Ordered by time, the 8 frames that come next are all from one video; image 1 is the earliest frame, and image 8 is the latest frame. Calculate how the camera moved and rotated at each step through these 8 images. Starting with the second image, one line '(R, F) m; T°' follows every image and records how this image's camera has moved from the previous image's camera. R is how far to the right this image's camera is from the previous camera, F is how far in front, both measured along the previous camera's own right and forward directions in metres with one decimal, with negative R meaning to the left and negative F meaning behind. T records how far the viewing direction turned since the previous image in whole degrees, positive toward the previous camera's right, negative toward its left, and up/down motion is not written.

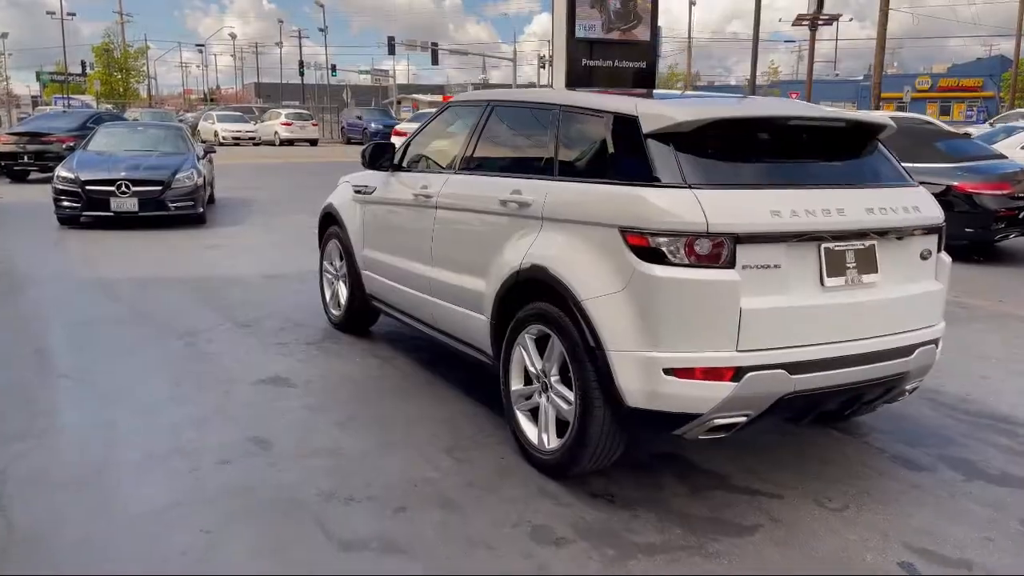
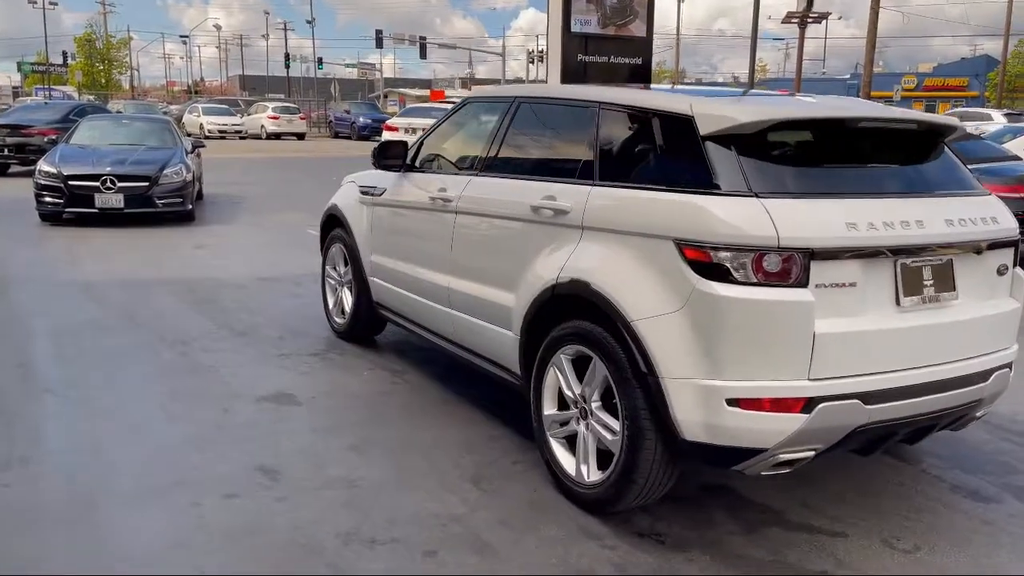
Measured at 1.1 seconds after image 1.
(-0.2, +0.4) m; +1°
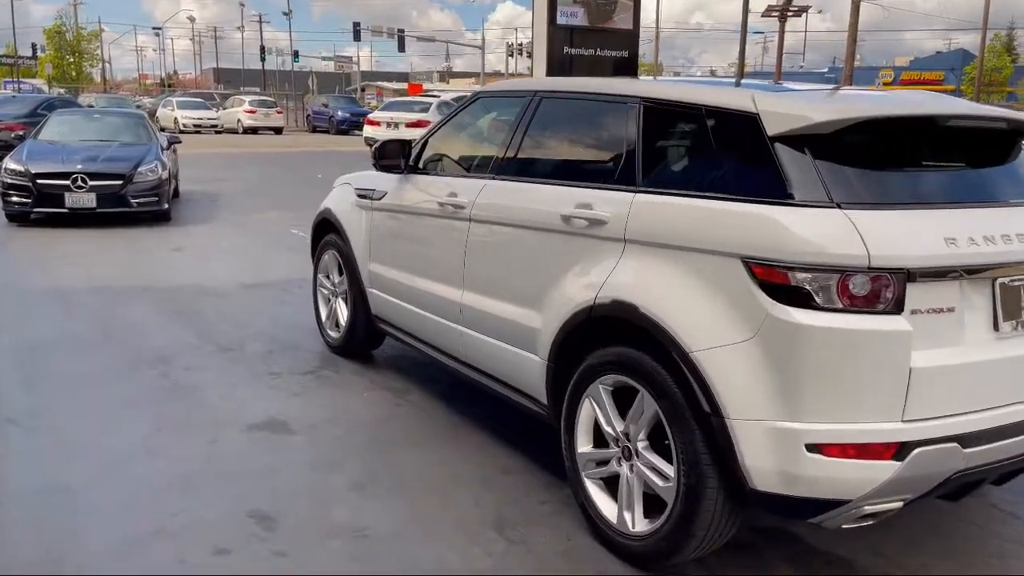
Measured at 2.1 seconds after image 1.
(-0.2, +0.5) m; +1°
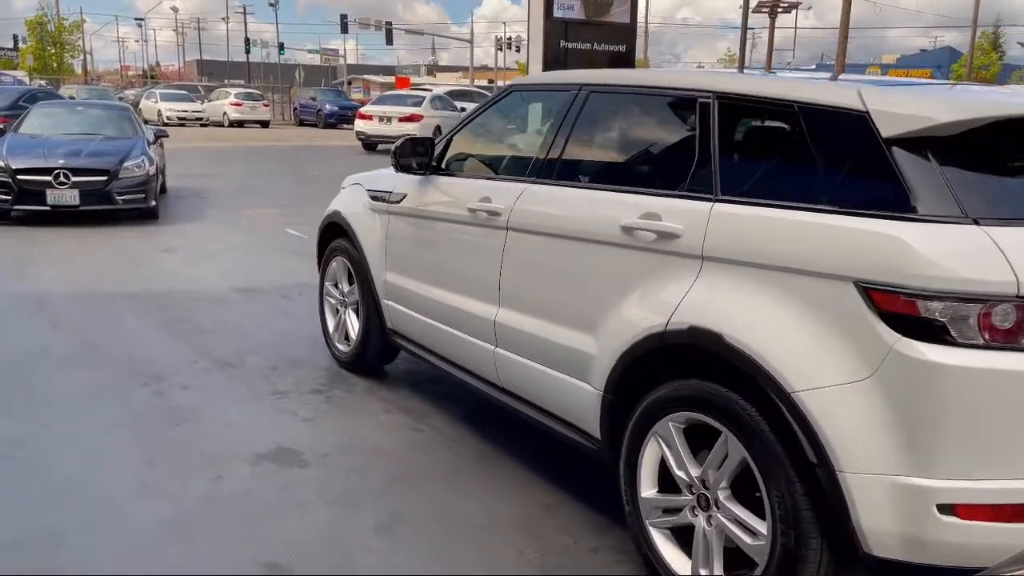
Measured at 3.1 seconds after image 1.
(-0.3, +0.5) m; +1°
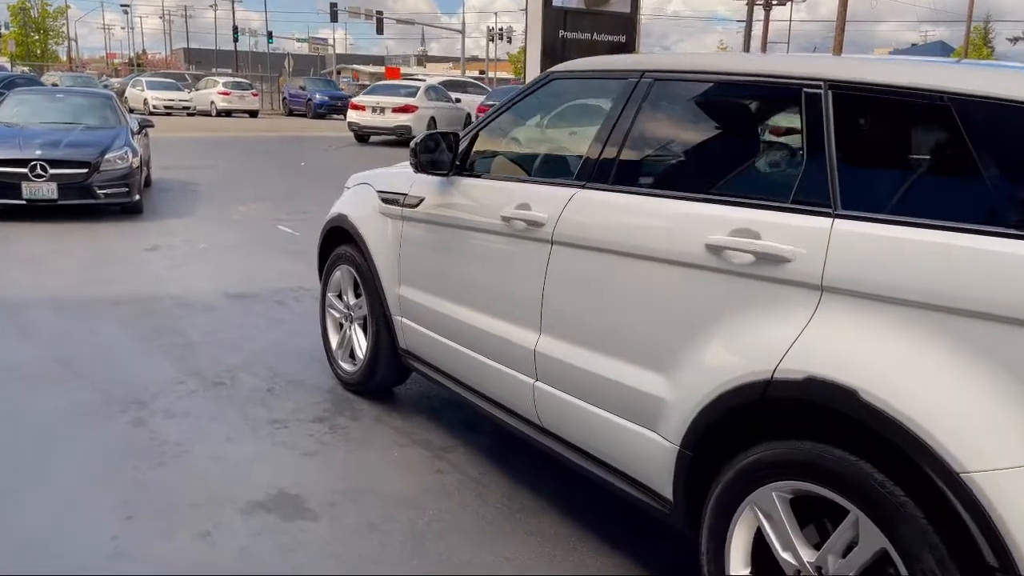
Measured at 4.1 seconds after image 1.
(-0.2, +0.6) m; +1°
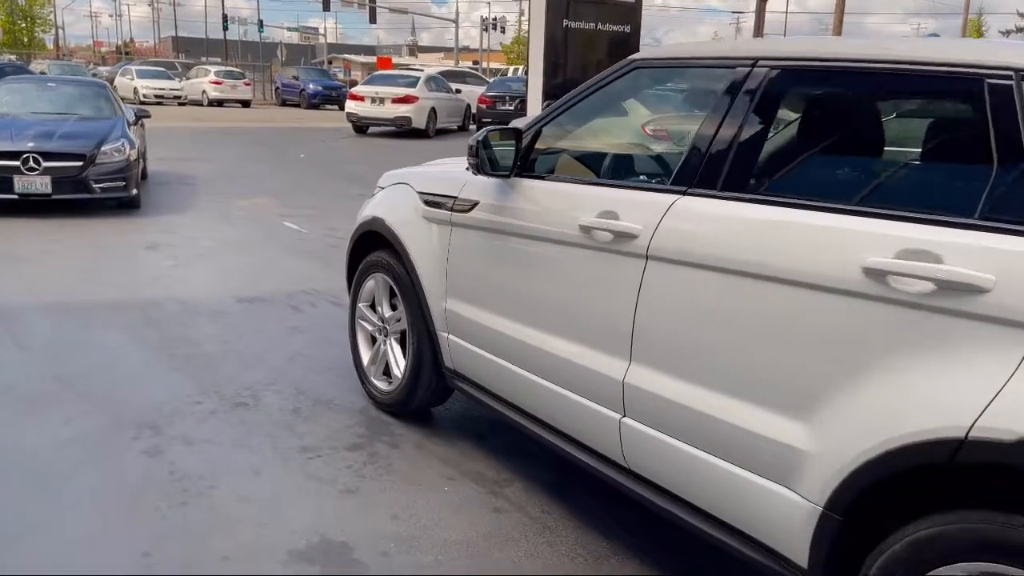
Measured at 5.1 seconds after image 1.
(-0.3, +0.5) m; +1°
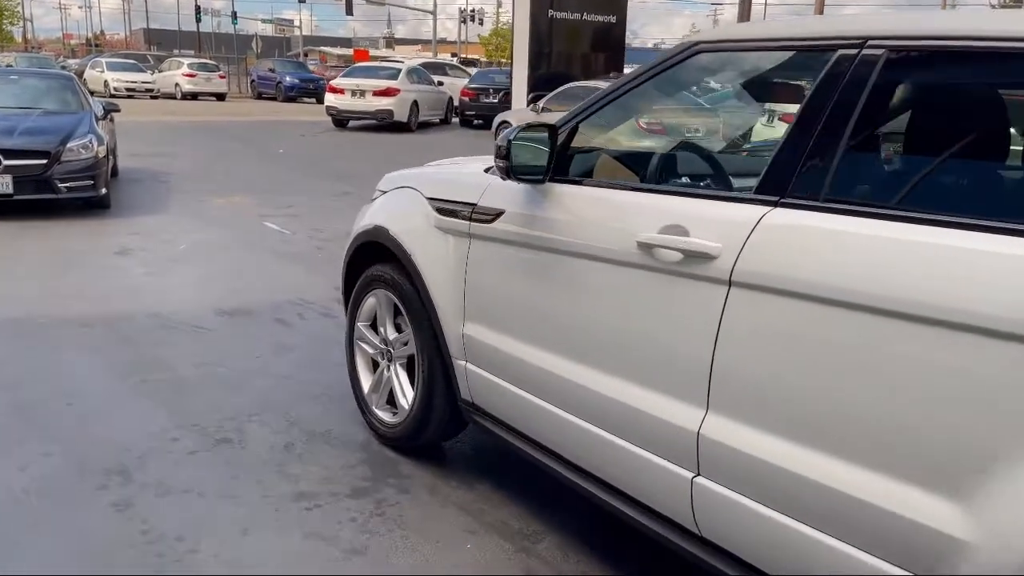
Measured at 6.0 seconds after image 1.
(-0.2, +0.5) m; +1°
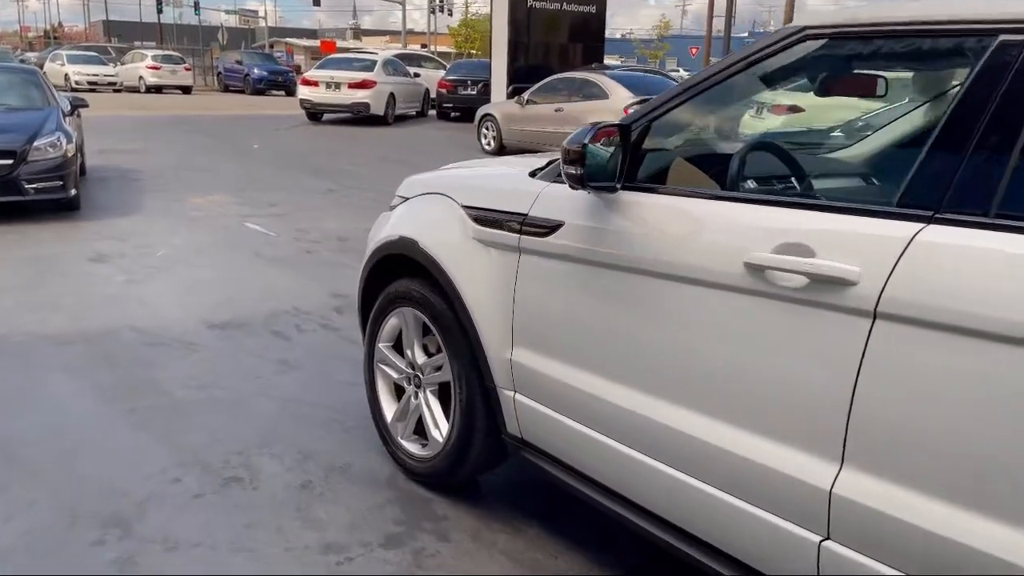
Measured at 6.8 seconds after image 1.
(-0.3, +0.4) m; +2°
